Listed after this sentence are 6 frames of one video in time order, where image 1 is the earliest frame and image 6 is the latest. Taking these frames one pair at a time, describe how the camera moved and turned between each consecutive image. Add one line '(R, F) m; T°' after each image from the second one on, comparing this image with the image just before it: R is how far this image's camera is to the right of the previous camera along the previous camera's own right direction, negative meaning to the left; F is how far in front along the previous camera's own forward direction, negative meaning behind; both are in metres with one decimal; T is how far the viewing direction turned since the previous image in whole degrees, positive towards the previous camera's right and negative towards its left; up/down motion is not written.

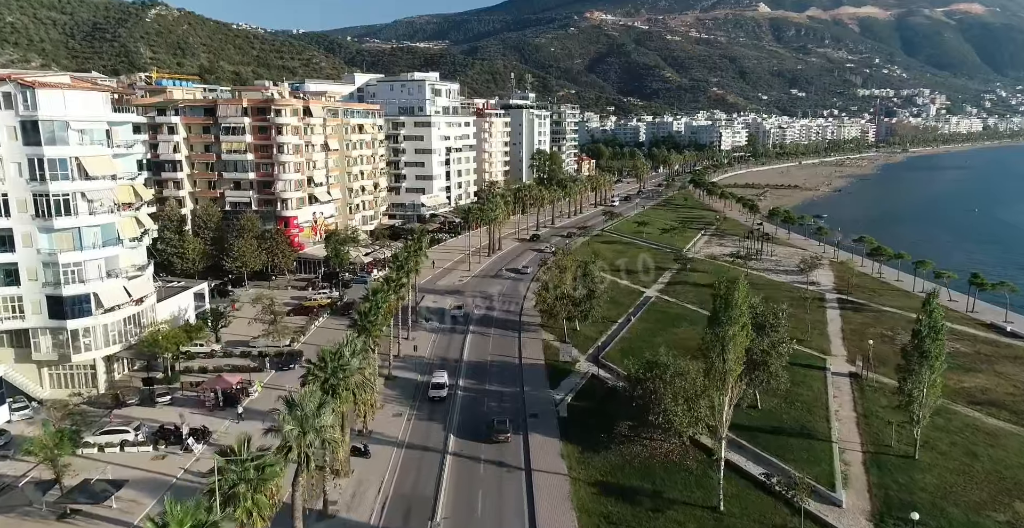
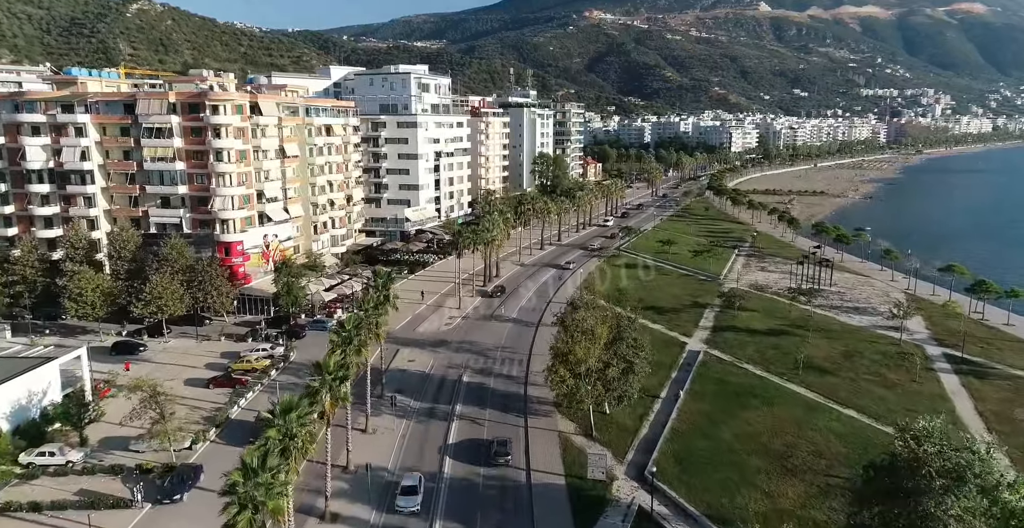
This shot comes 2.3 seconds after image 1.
(-0.3, +19.6) m; 0°
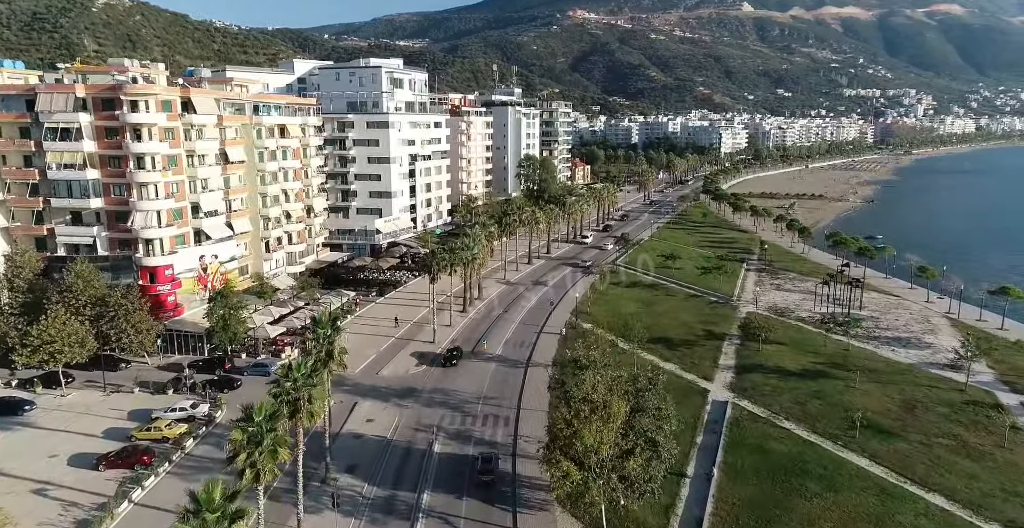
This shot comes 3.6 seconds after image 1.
(0.0, +11.9) m; +1°
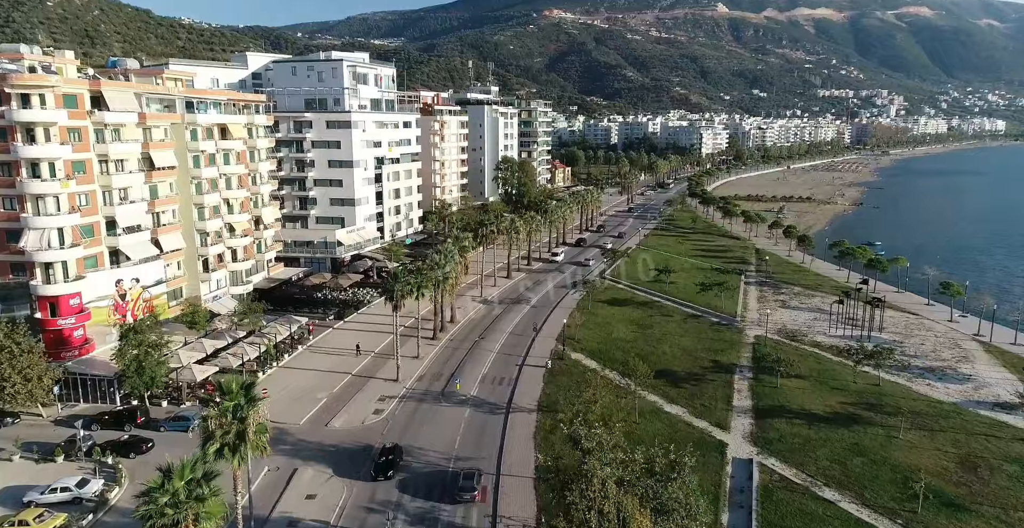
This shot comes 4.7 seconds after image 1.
(0.0, +9.6) m; +2°
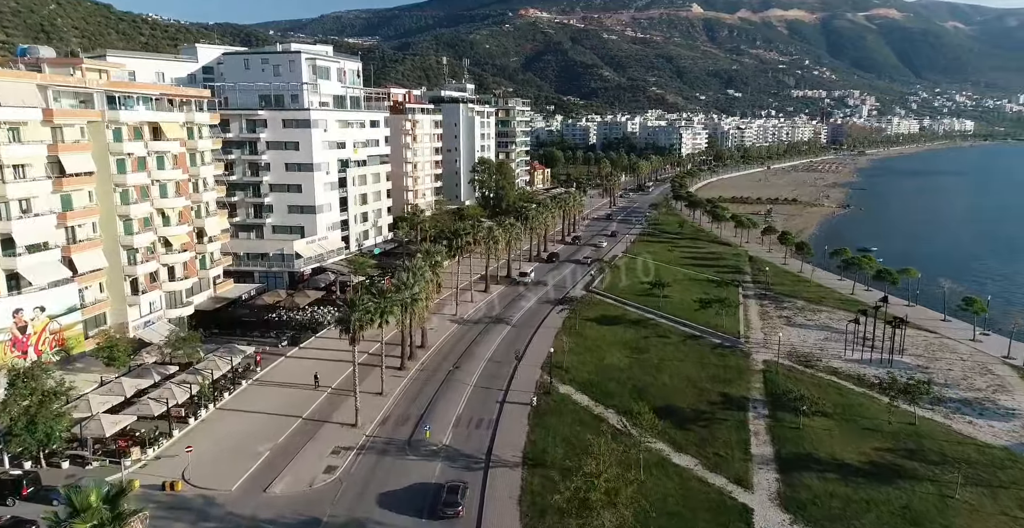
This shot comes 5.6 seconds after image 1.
(-0.1, +8.2) m; +2°
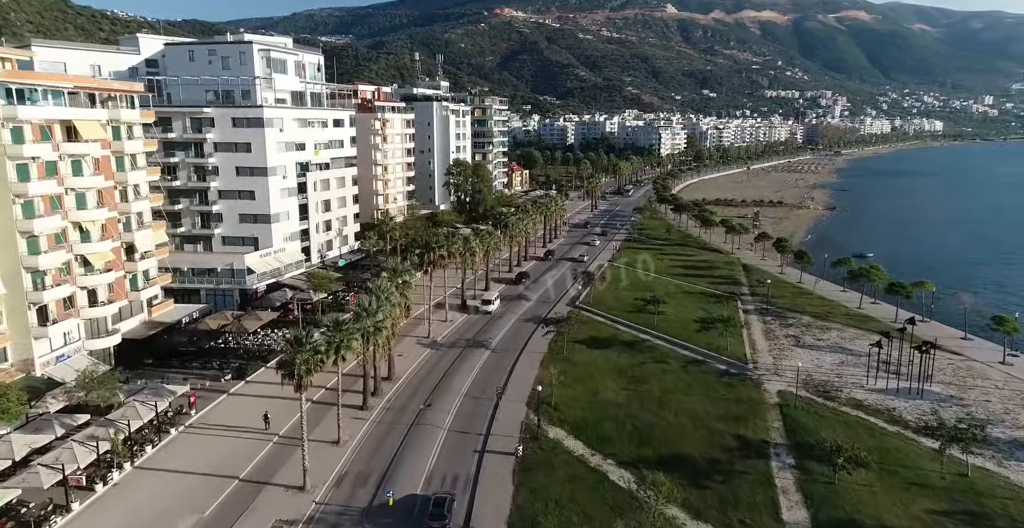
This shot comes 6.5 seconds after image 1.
(-0.2, +8.0) m; +2°
